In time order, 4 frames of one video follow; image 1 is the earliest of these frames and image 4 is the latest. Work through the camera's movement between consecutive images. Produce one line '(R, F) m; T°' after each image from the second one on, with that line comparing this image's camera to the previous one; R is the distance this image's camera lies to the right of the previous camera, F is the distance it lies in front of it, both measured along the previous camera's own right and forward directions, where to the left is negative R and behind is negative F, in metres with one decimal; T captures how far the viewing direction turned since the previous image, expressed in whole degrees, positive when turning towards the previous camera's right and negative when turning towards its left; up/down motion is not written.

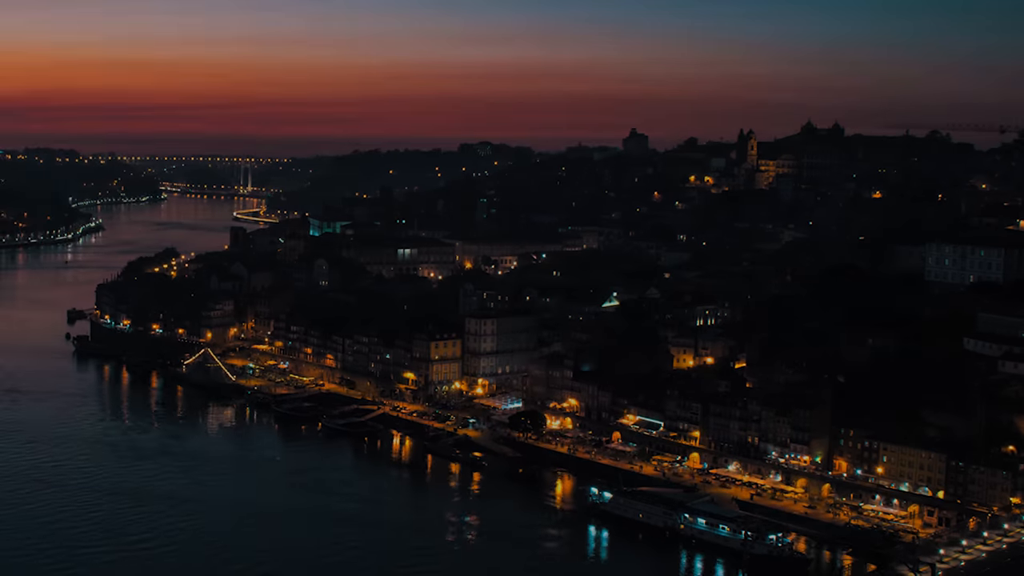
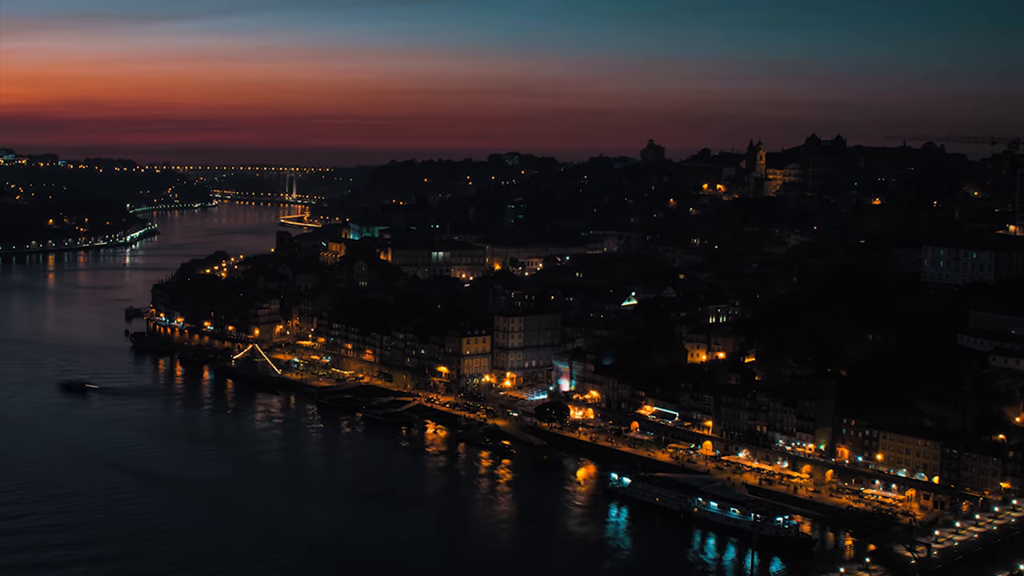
(0.0, -0.7) m; -1°
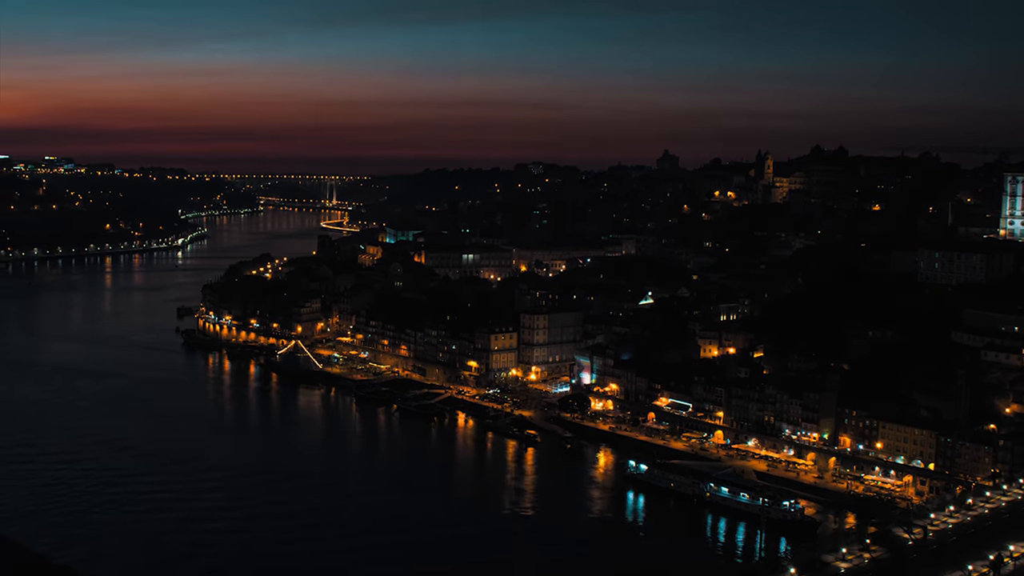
(0.0, -0.7) m; -1°
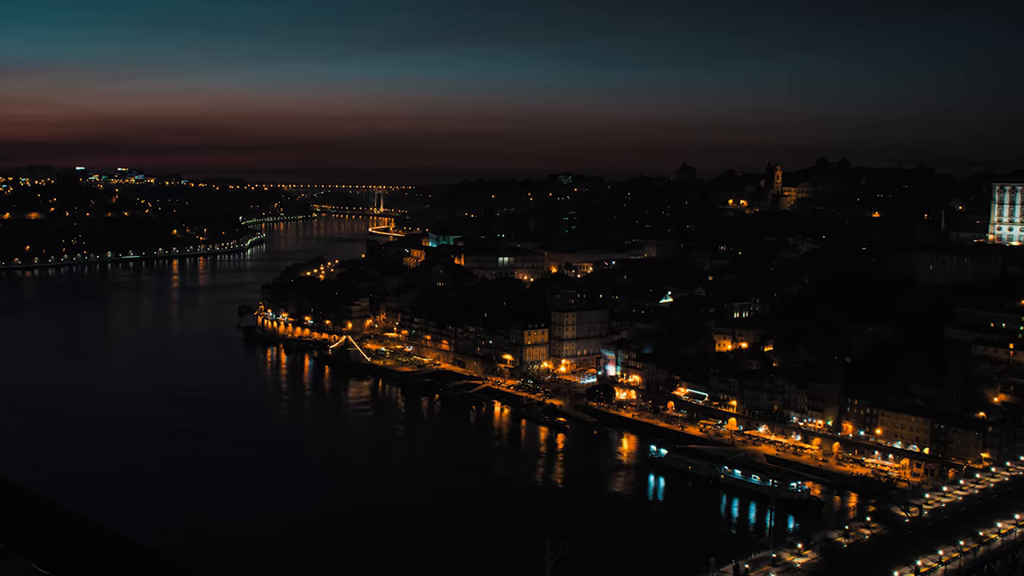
(0.0, -1.0) m; -2°
